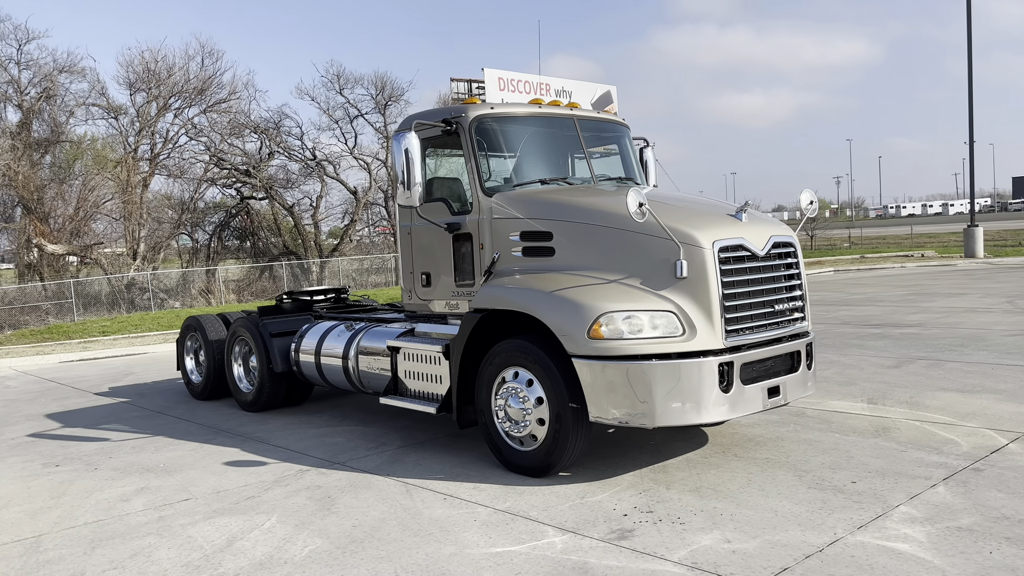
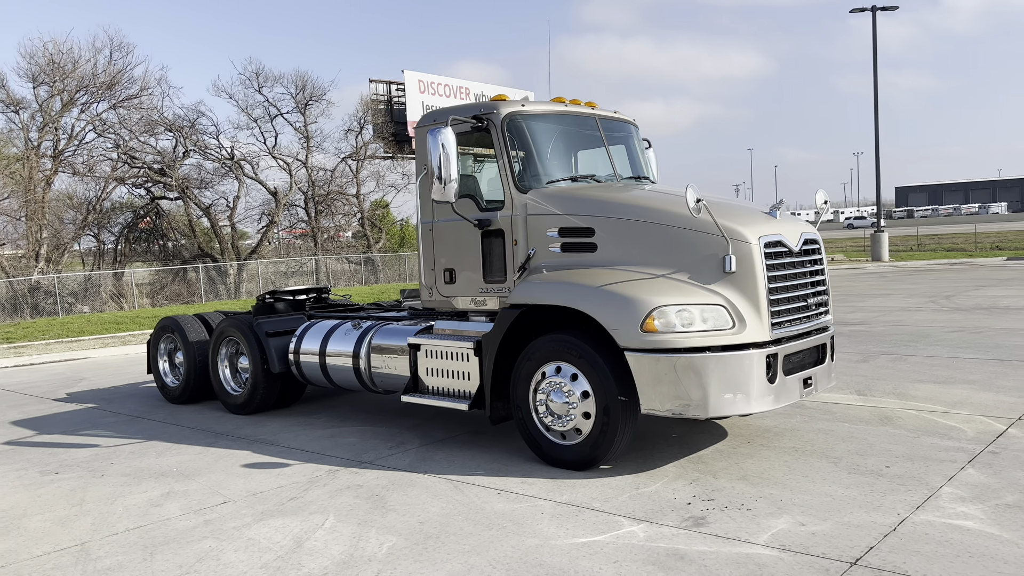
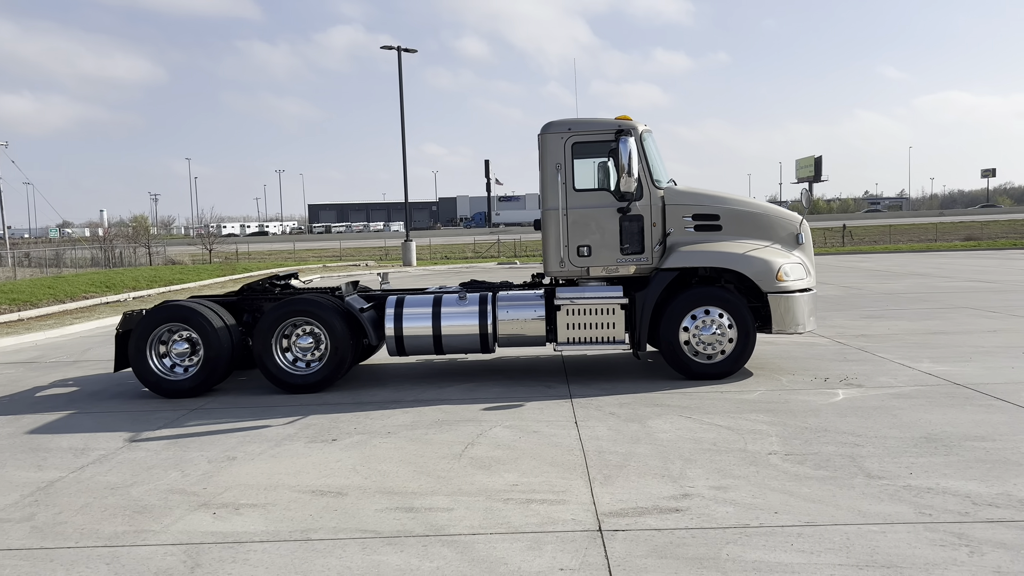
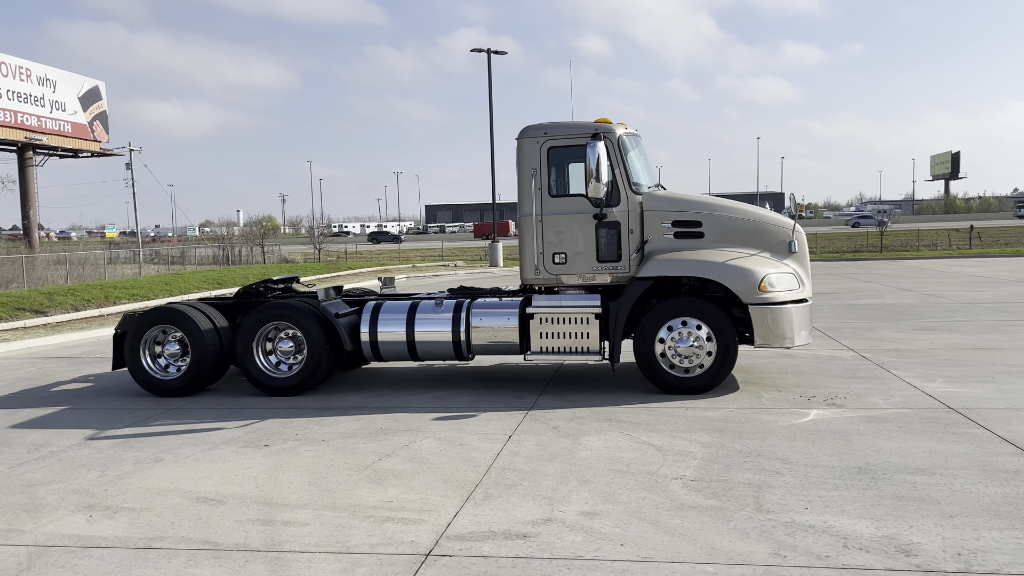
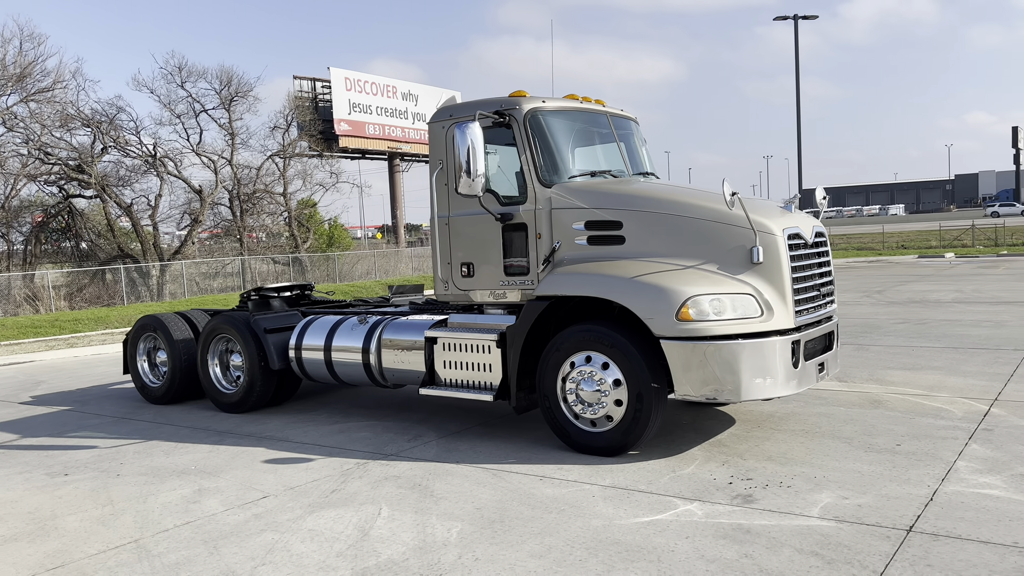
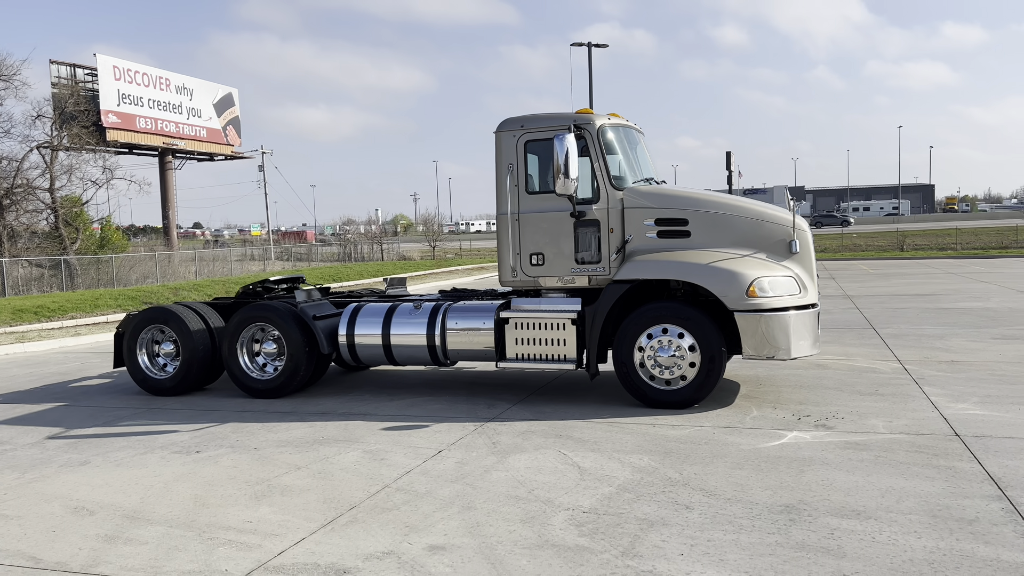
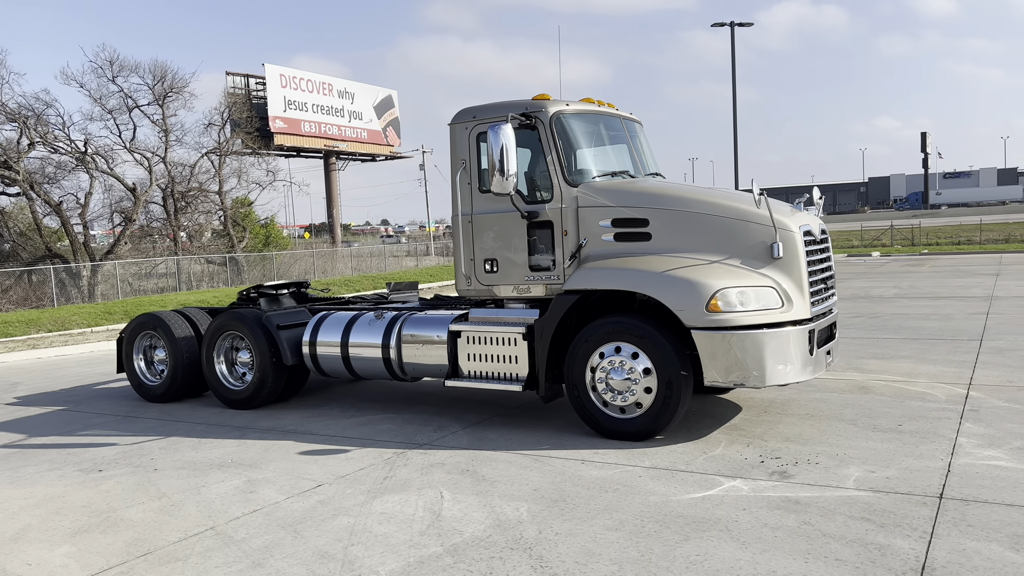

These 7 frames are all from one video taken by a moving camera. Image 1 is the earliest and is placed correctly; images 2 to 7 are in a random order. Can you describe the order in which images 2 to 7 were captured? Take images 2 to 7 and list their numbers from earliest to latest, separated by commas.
2, 5, 7, 6, 4, 3
